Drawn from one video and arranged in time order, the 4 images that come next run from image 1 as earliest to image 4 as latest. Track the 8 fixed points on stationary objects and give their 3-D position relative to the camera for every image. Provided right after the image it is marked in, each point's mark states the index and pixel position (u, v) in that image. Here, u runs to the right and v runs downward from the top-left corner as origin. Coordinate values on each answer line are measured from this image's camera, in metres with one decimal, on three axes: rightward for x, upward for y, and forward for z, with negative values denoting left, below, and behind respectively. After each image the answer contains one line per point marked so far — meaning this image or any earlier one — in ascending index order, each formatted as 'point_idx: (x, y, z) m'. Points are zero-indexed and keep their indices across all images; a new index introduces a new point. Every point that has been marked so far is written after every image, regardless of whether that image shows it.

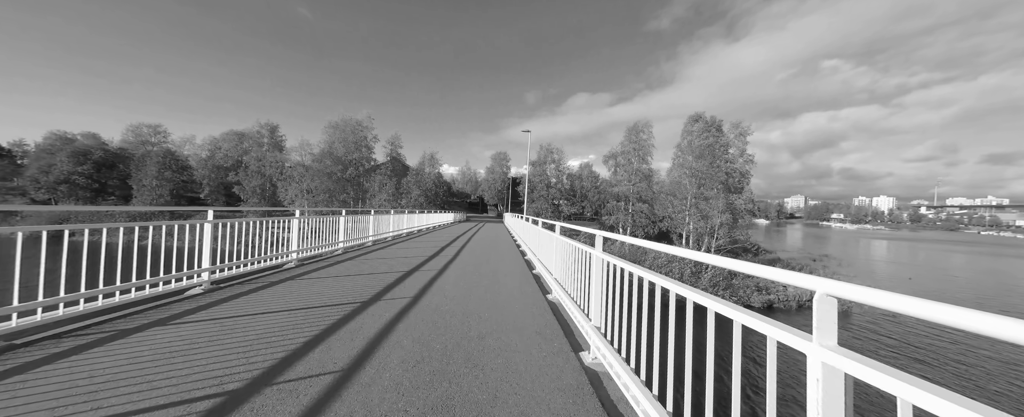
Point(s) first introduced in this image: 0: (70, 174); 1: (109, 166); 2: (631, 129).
0: (-26.8, +2.1, +17.4) m
1: (-27.0, +2.8, +19.1) m
2: (+8.2, +5.4, +18.8) m
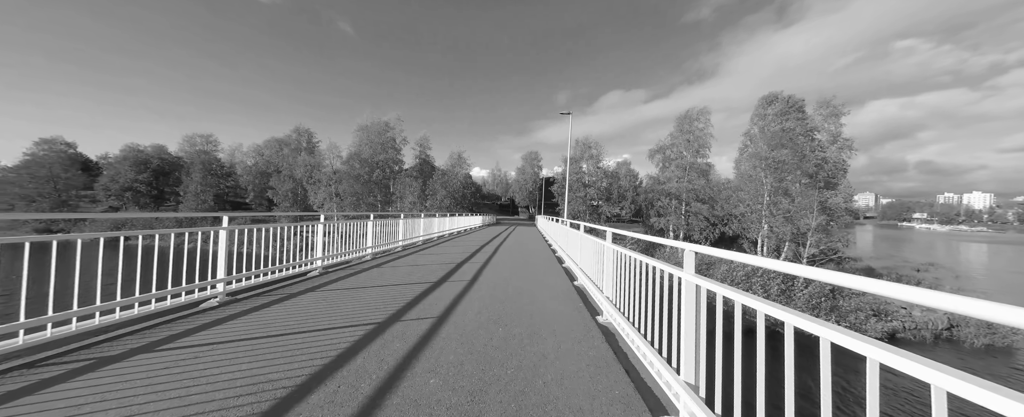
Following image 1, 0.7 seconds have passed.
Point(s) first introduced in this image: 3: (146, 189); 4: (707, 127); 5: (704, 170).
0: (-24.9, +1.8, +18.9) m
1: (-24.9, +2.5, +20.6) m
2: (+10.1, +5.4, +16.7) m
3: (-24.3, +1.3, +19.2) m
4: (+11.2, +4.6, +16.3) m
5: (+11.2, +2.2, +16.3) m
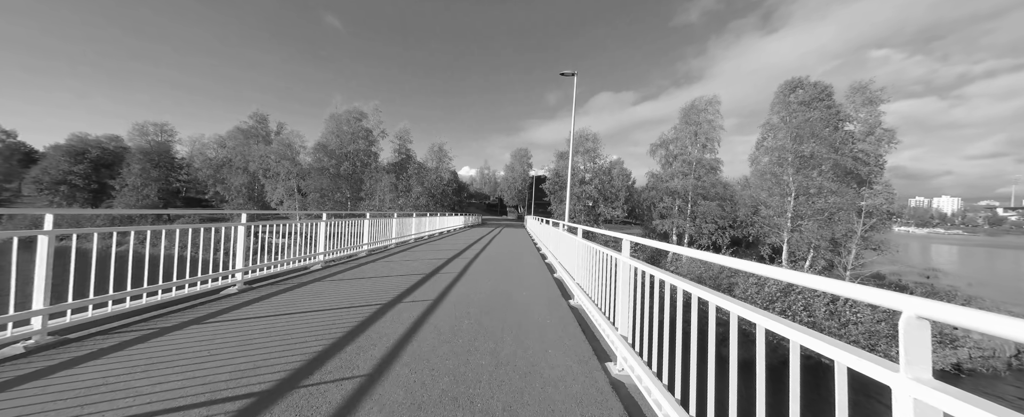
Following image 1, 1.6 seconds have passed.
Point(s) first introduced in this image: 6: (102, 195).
0: (-25.6, +2.0, +16.6) m
1: (-25.7, +2.7, +18.3) m
2: (+9.5, +5.3, +15.6) m
3: (-25.1, +1.5, +16.9) m
4: (+10.5, +4.5, +15.2) m
5: (+10.6, +2.1, +15.3) m
6: (-25.4, +0.9, +18.0) m
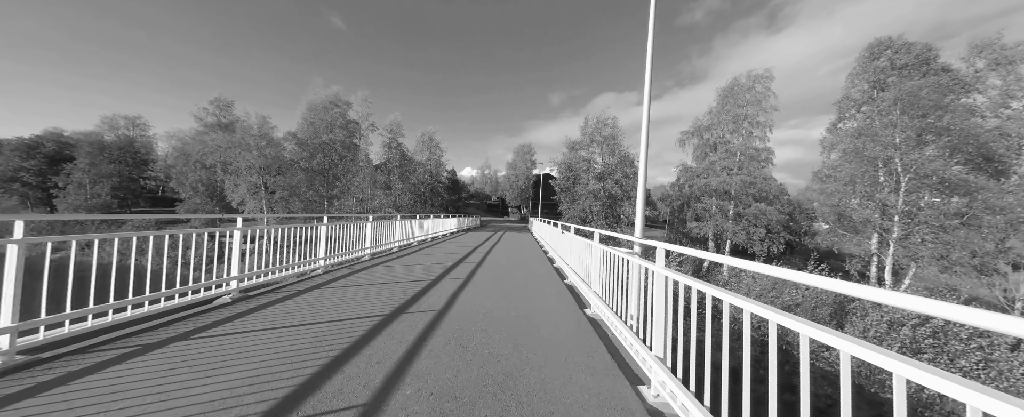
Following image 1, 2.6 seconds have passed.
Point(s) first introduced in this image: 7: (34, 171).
0: (-25.4, +2.0, +14.9) m
1: (-25.5, +2.7, +16.6) m
2: (+9.6, +5.3, +13.6) m
3: (-24.9, +1.5, +15.2) m
4: (+10.7, +4.5, +13.2) m
5: (+10.7, +2.1, +13.3) m
6: (-25.3, +0.8, +16.2) m
7: (-25.2, +2.0, +15.3) m
